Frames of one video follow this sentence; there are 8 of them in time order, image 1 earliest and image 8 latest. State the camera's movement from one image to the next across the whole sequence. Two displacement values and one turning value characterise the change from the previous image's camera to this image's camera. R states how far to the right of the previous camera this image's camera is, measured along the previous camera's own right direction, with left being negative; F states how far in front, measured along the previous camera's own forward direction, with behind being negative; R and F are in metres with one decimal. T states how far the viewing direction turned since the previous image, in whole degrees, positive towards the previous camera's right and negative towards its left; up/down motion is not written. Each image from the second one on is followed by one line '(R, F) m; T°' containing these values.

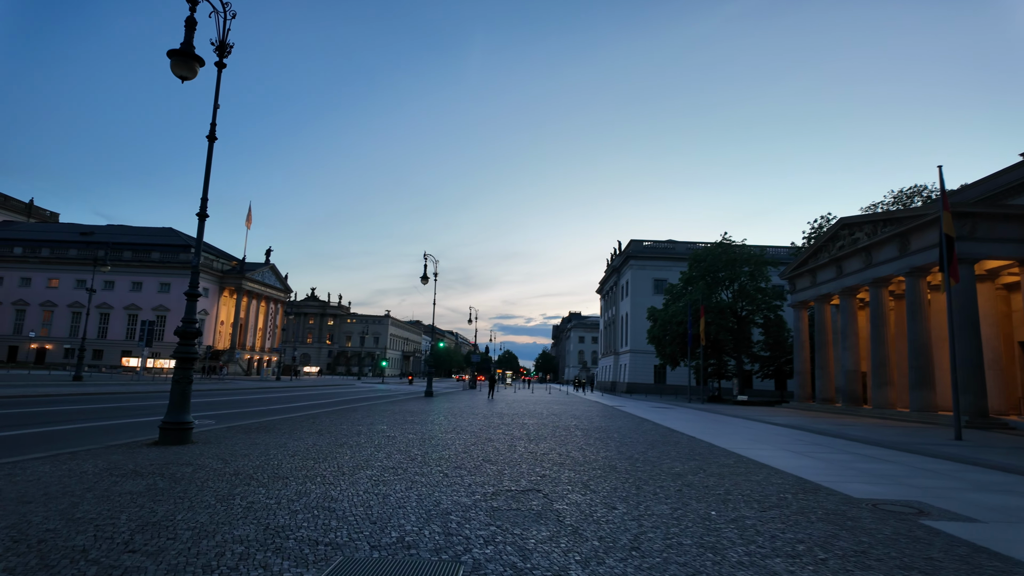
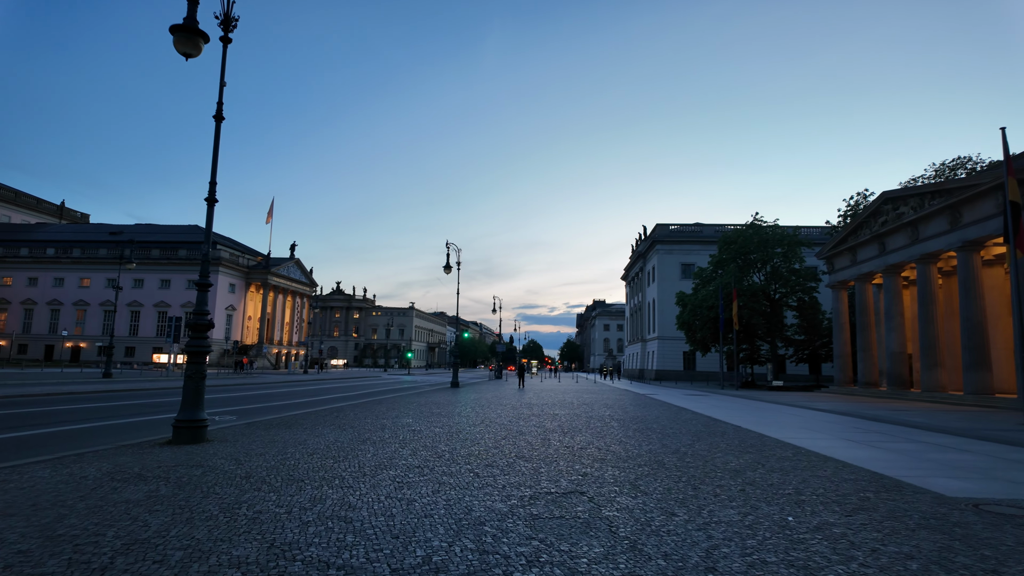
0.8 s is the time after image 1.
(-0.1, +0.9) m; -2°
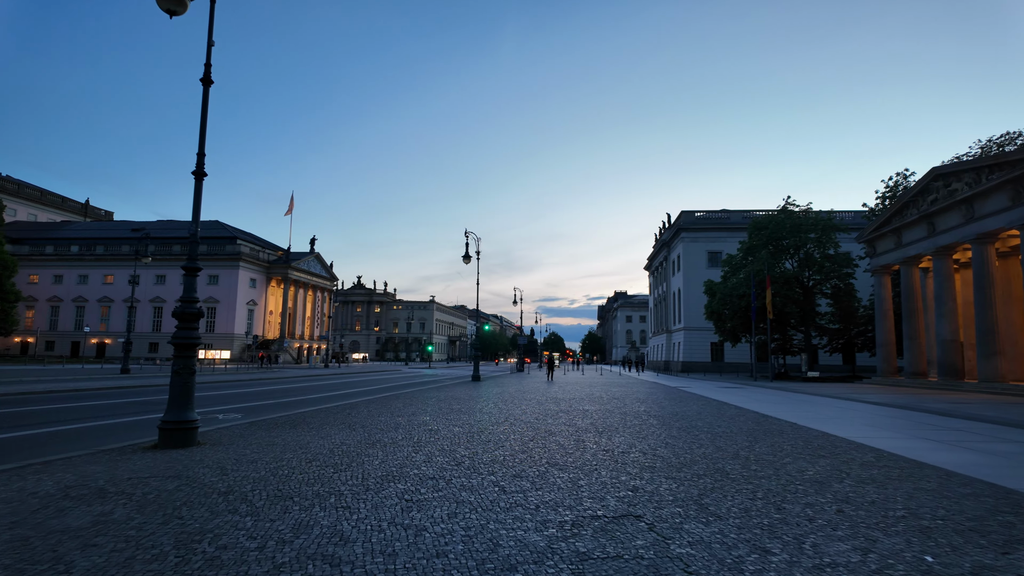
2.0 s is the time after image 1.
(-0.1, +1.4) m; -2°
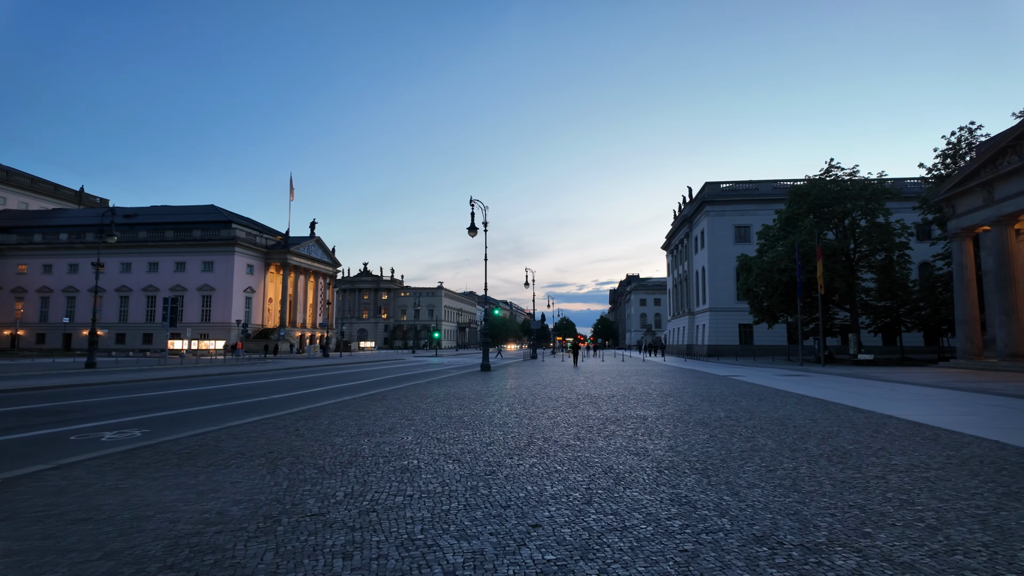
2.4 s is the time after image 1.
(-0.2, +4.8) m; -1°
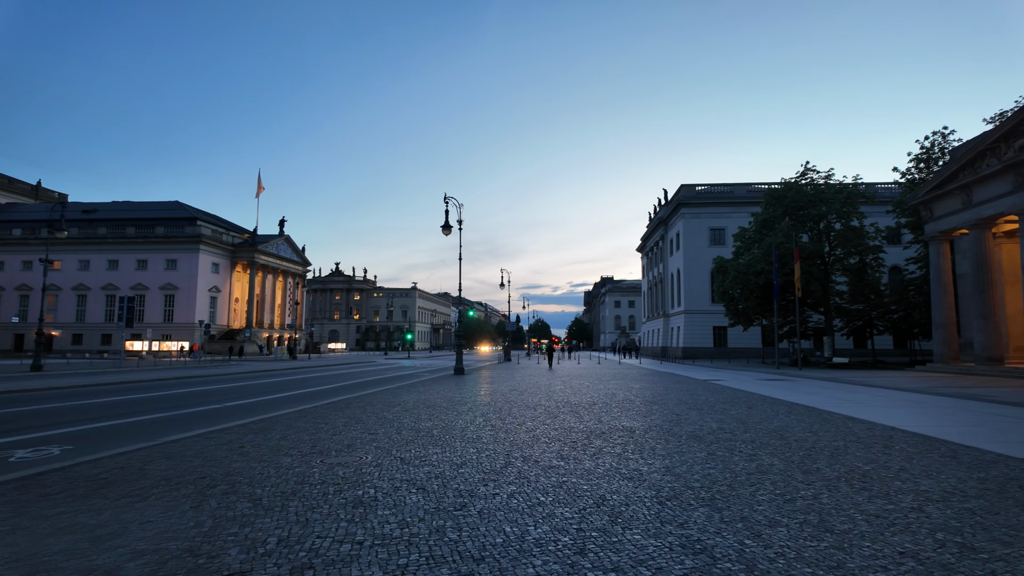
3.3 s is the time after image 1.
(0.0, +1.0) m; +3°
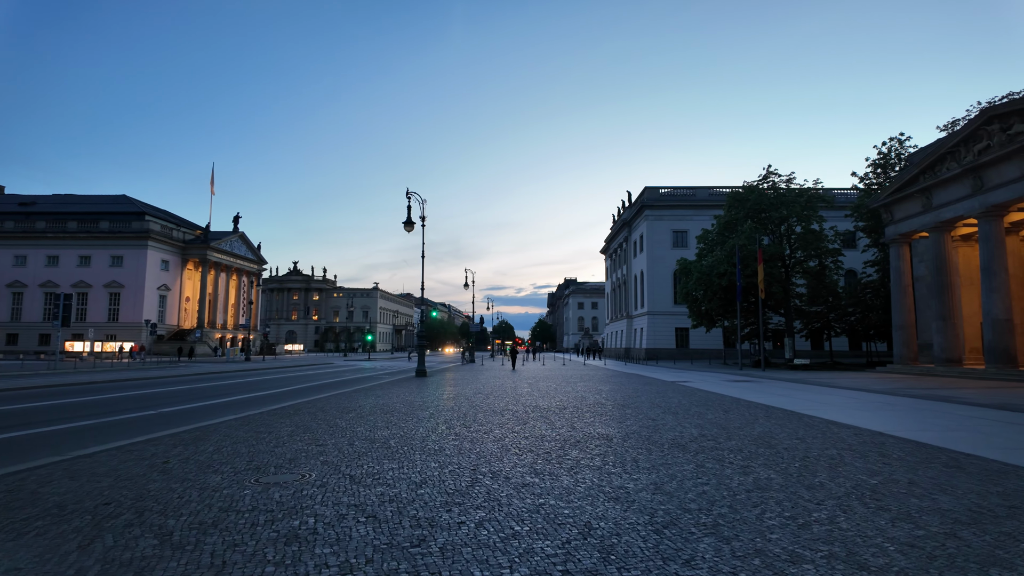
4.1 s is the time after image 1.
(-0.1, +0.9) m; +4°
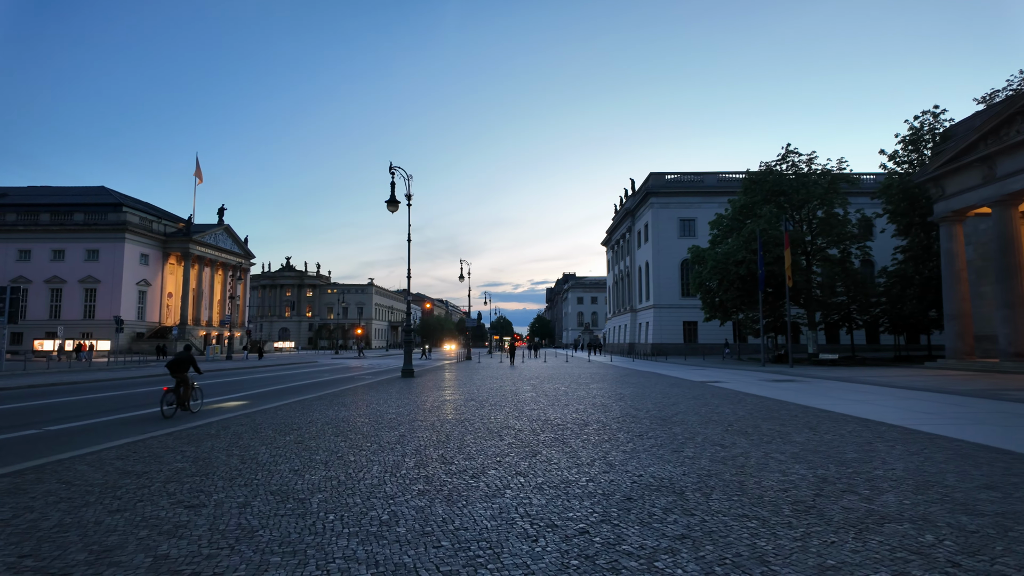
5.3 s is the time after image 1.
(-0.1, +3.6) m; 0°
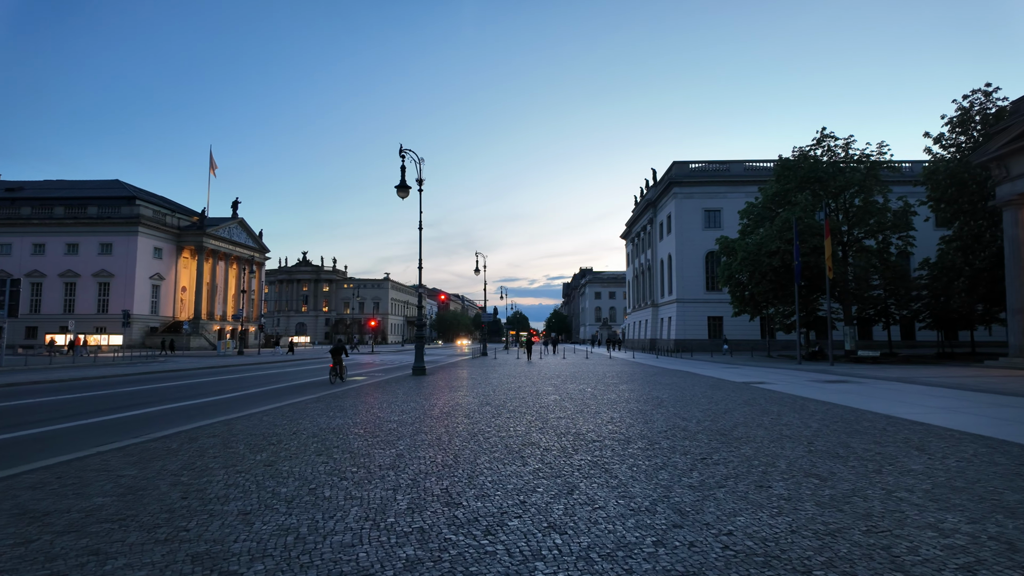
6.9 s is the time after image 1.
(-0.1, +1.8) m; -2°
